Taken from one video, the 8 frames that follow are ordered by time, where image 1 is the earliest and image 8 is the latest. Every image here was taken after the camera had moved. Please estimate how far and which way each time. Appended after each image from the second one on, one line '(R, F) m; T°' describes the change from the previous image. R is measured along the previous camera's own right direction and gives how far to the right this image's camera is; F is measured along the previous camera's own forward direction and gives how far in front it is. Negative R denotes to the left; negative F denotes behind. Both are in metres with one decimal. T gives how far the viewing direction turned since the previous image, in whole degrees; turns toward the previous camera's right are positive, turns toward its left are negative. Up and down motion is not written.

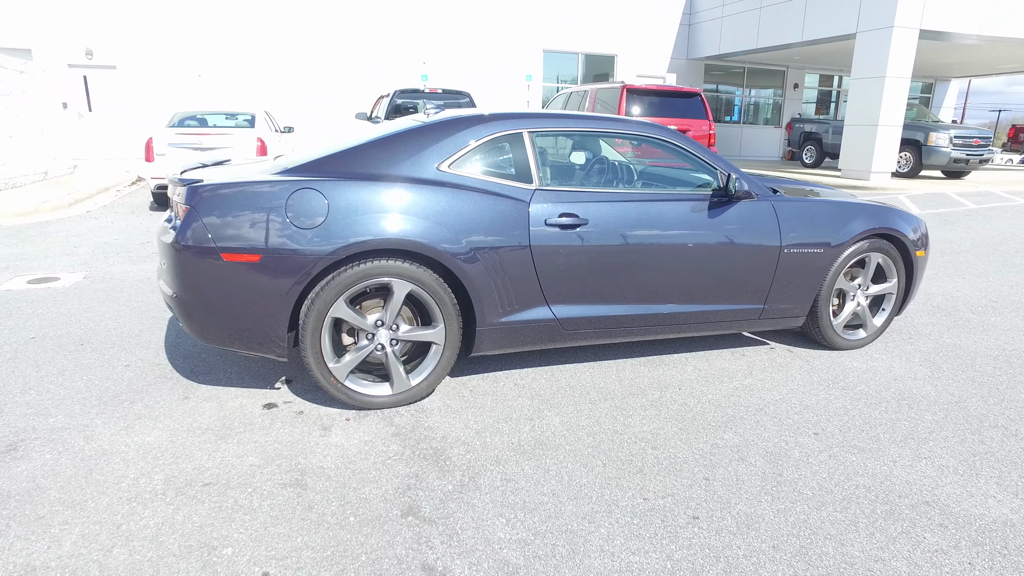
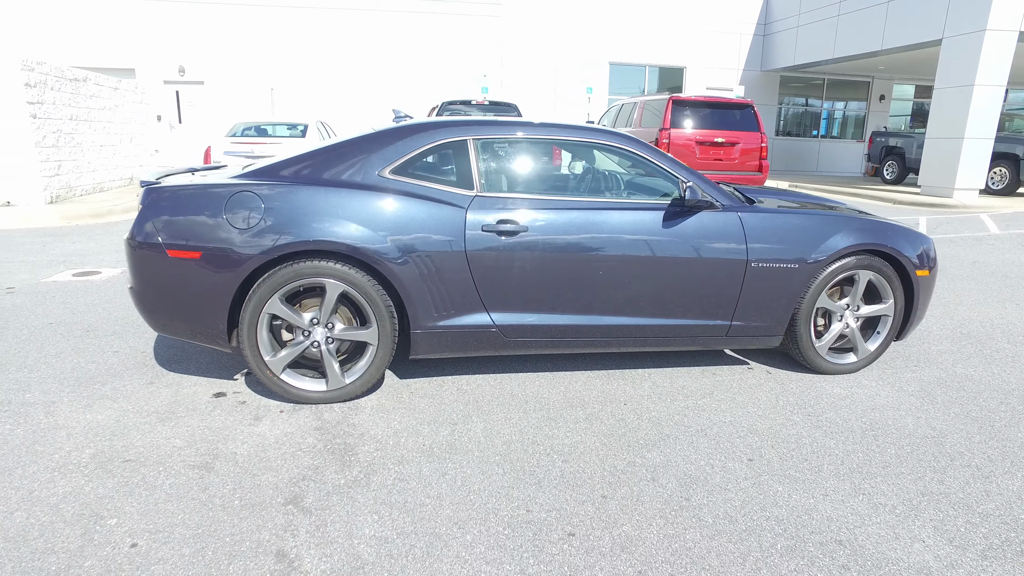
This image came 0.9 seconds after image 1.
(+0.8, 0.0) m; -8°
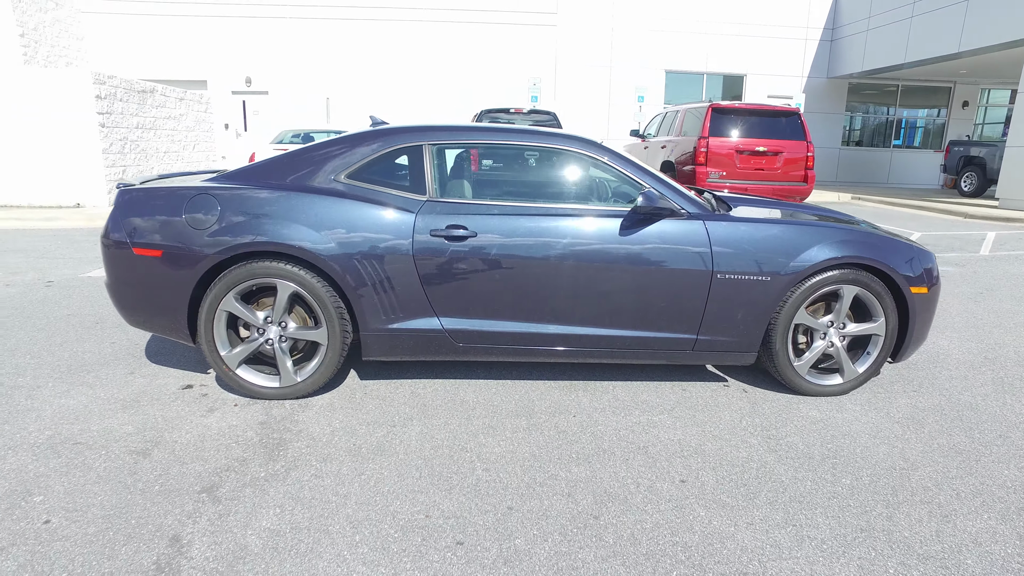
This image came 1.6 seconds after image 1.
(+0.6, +0.1) m; -7°
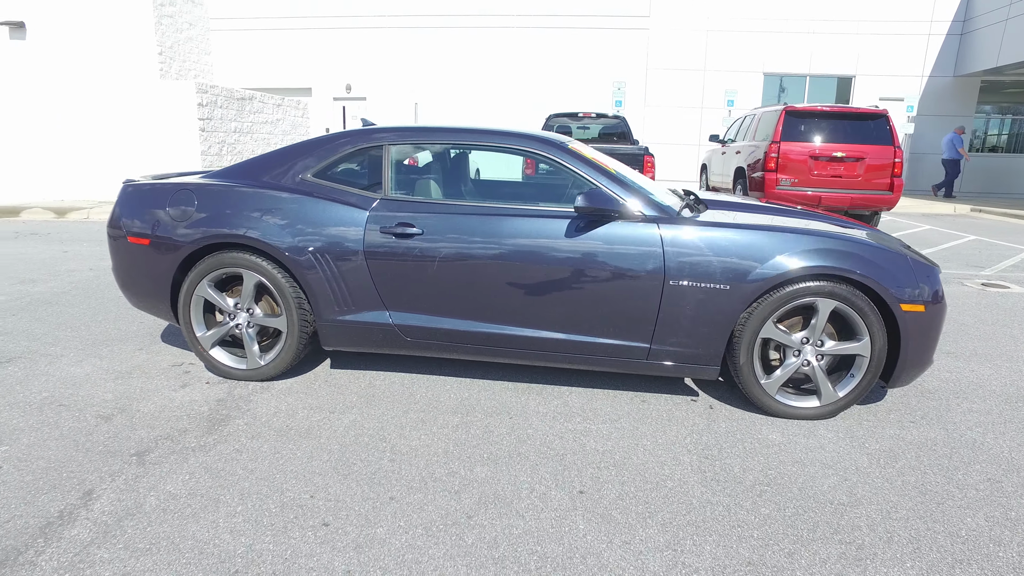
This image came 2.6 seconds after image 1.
(+0.9, +0.1) m; -10°
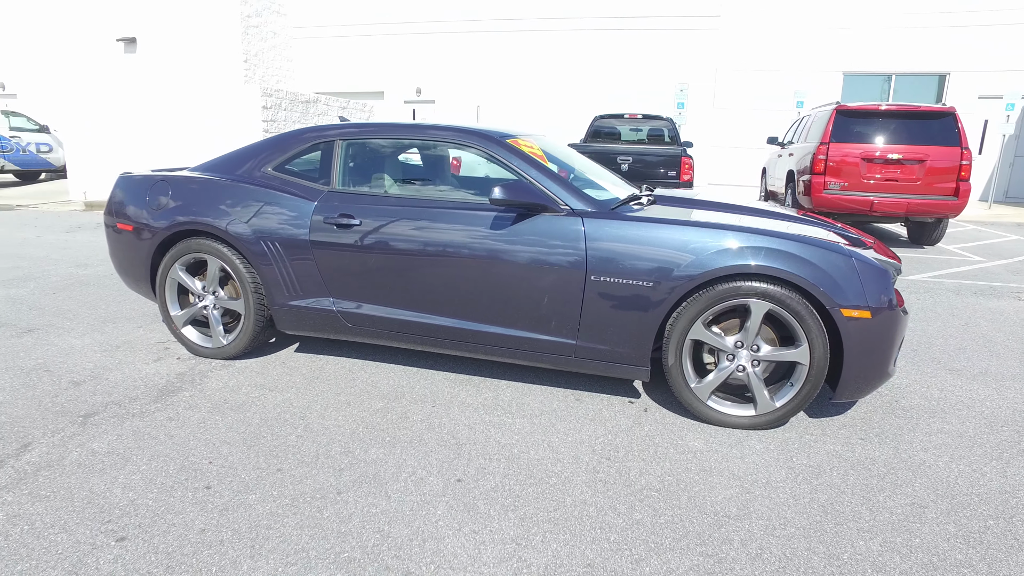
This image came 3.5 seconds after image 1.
(+0.9, 0.0) m; -8°
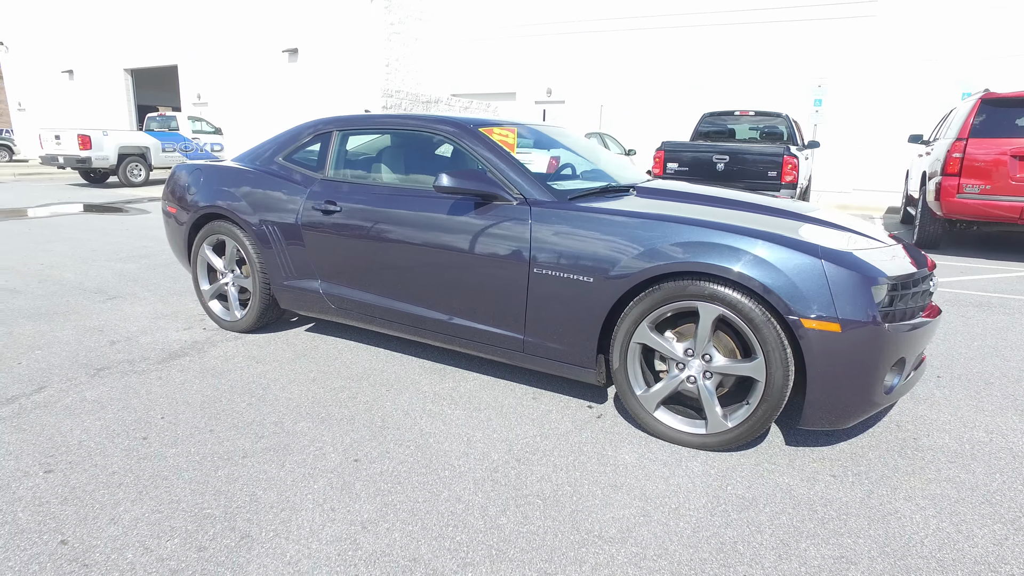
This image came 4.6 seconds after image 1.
(+1.0, +0.2) m; -14°
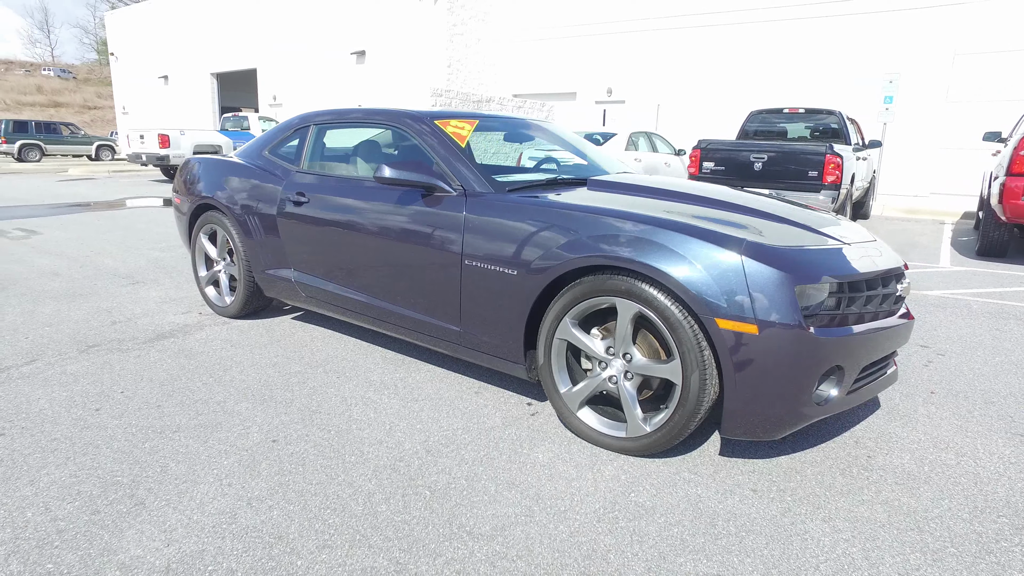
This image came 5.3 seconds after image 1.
(+0.7, +0.1) m; -7°
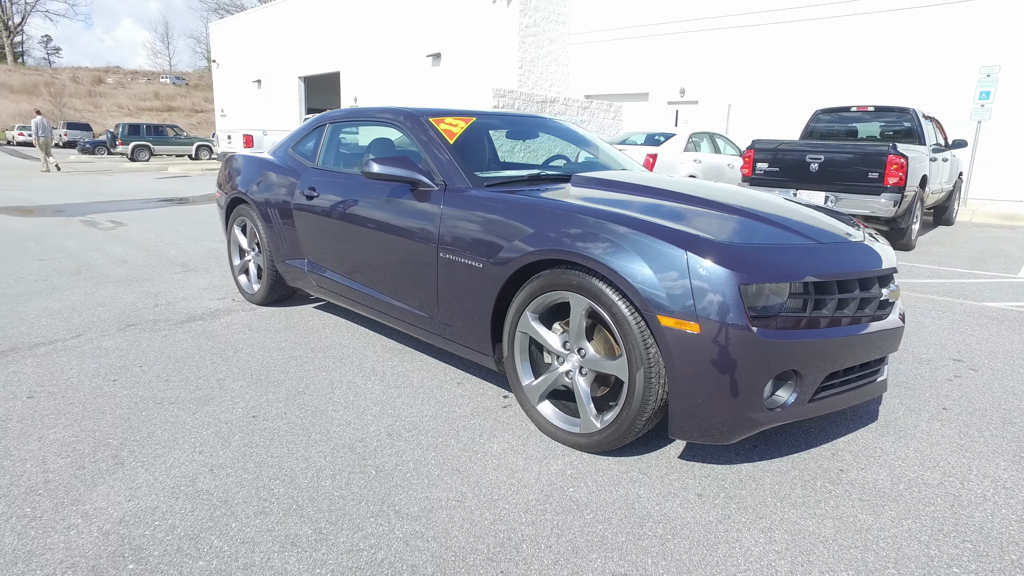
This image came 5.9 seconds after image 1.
(+0.5, 0.0) m; -8°
